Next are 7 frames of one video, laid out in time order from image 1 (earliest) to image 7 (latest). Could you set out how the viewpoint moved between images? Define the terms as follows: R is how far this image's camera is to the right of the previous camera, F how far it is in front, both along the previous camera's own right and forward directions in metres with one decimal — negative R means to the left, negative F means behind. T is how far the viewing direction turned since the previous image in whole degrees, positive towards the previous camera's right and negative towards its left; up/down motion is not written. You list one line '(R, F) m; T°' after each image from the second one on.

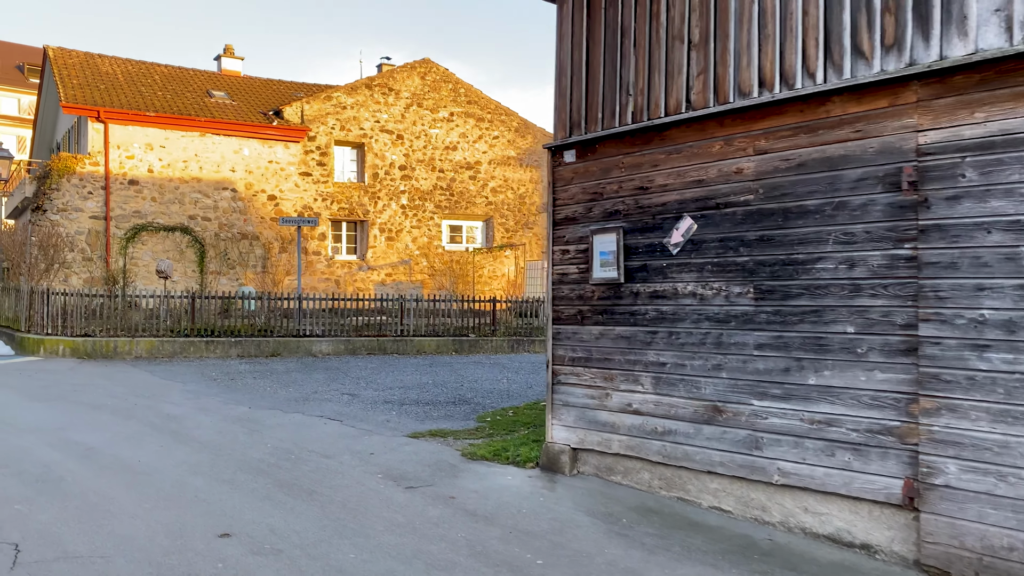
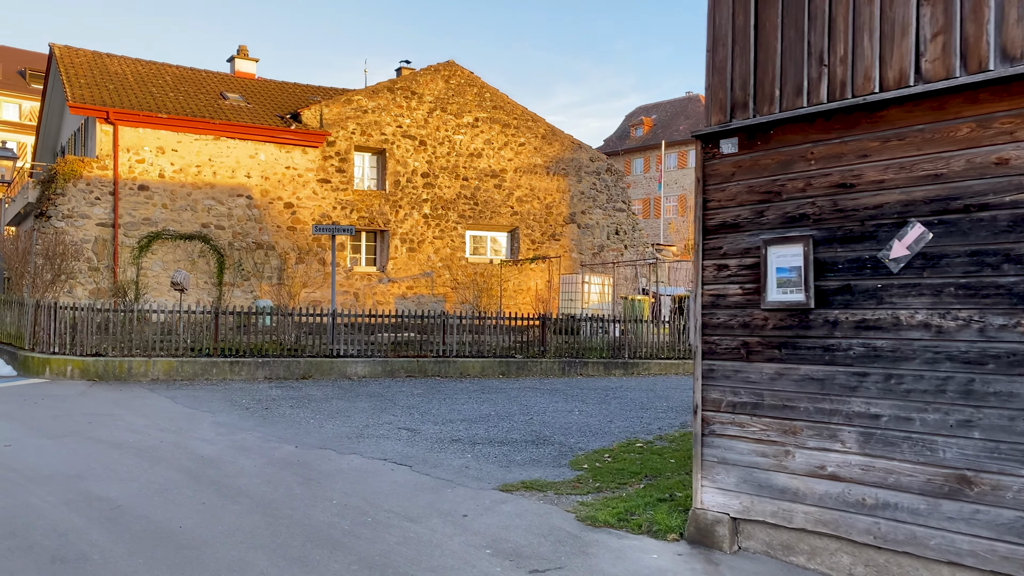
(-0.9, +1.4) m; 0°
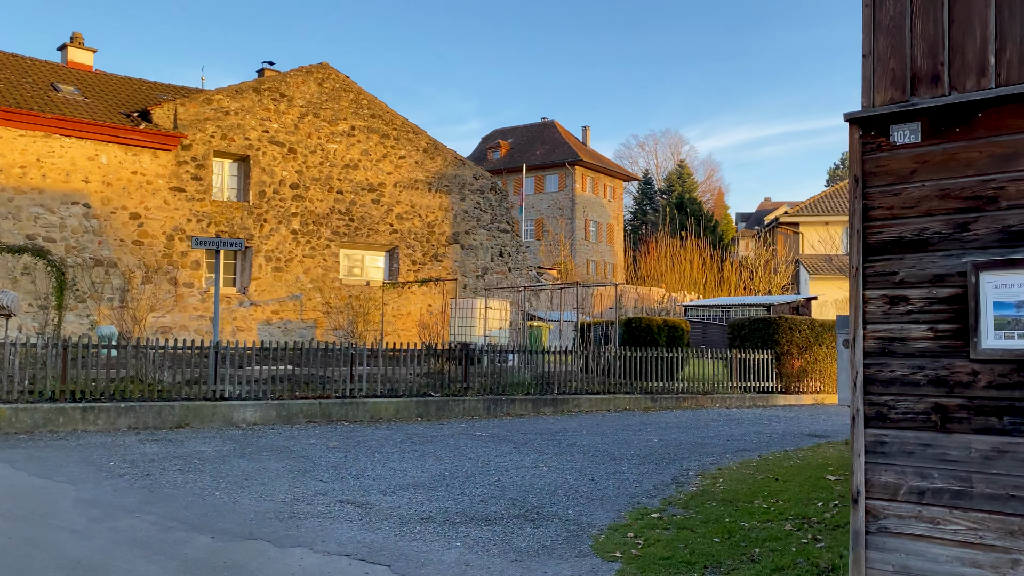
(-1.2, +1.9) m; +11°
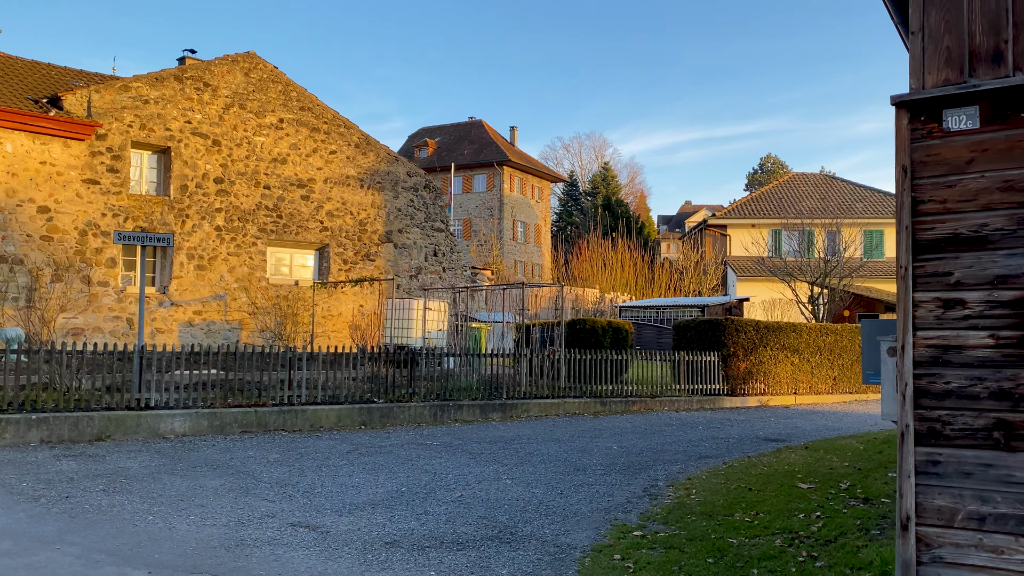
(-0.4, +0.6) m; +5°
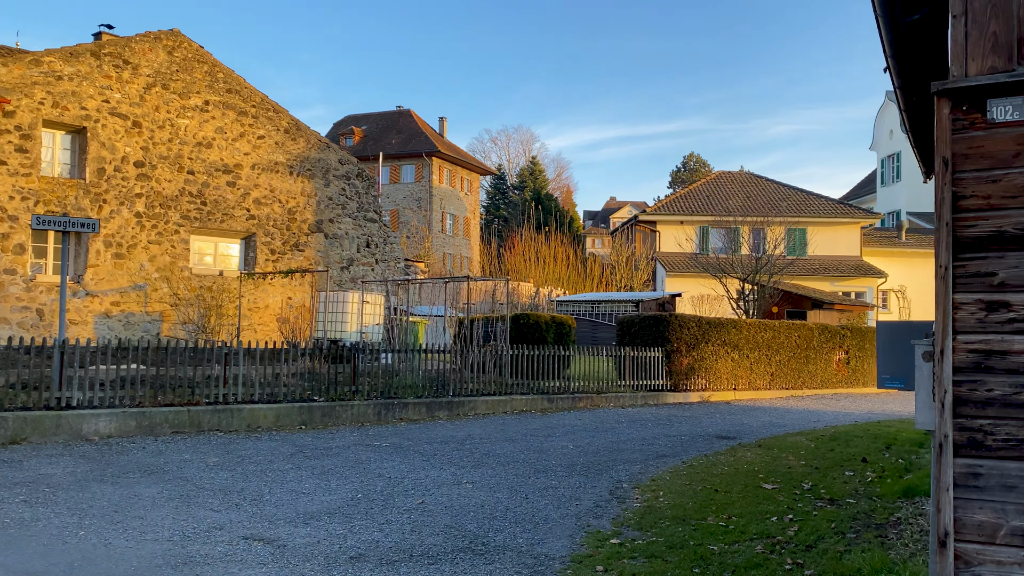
(-0.4, +0.4) m; +5°
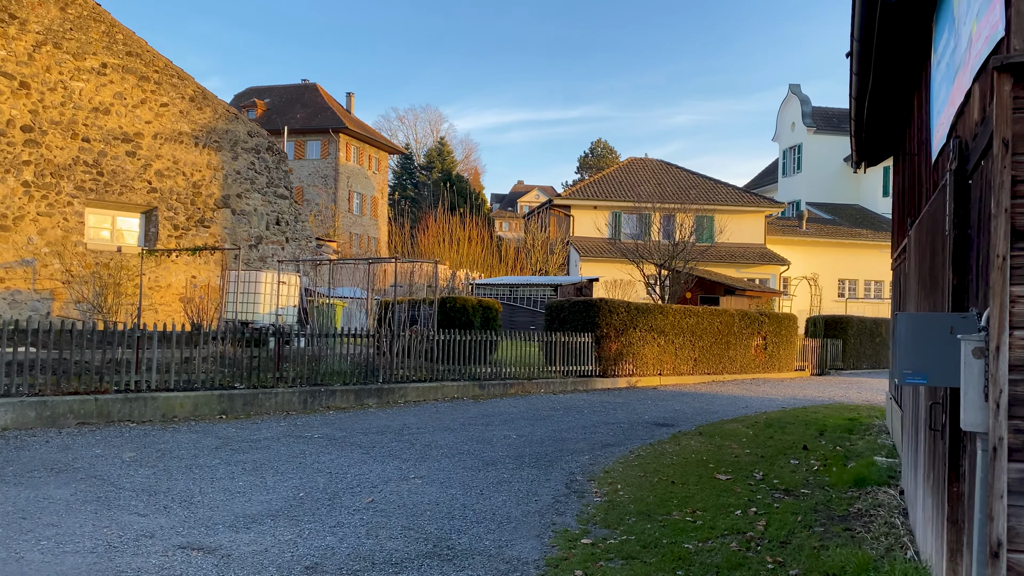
(-0.4, +0.5) m; +7°
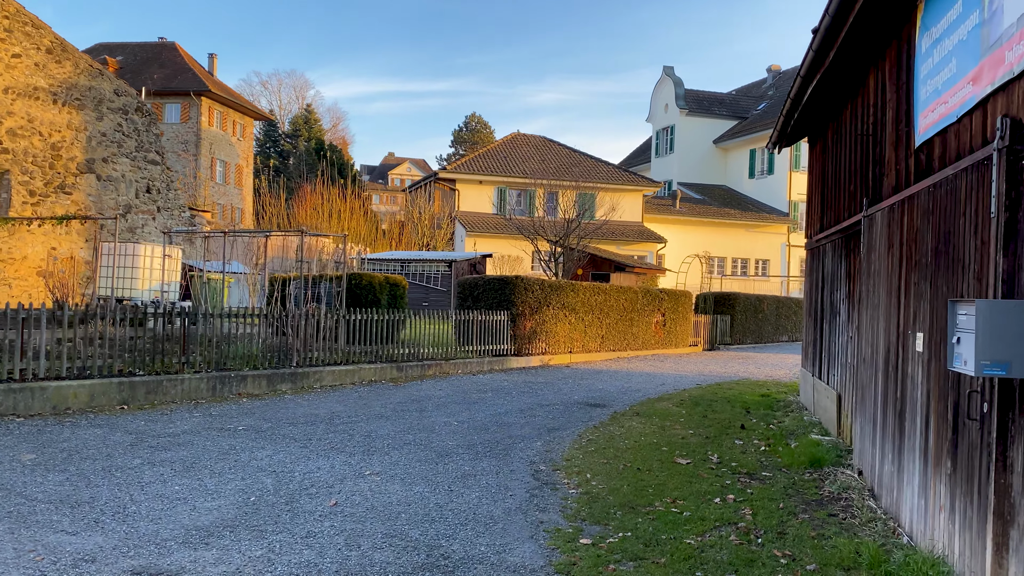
(-0.8, +0.6) m; +9°
